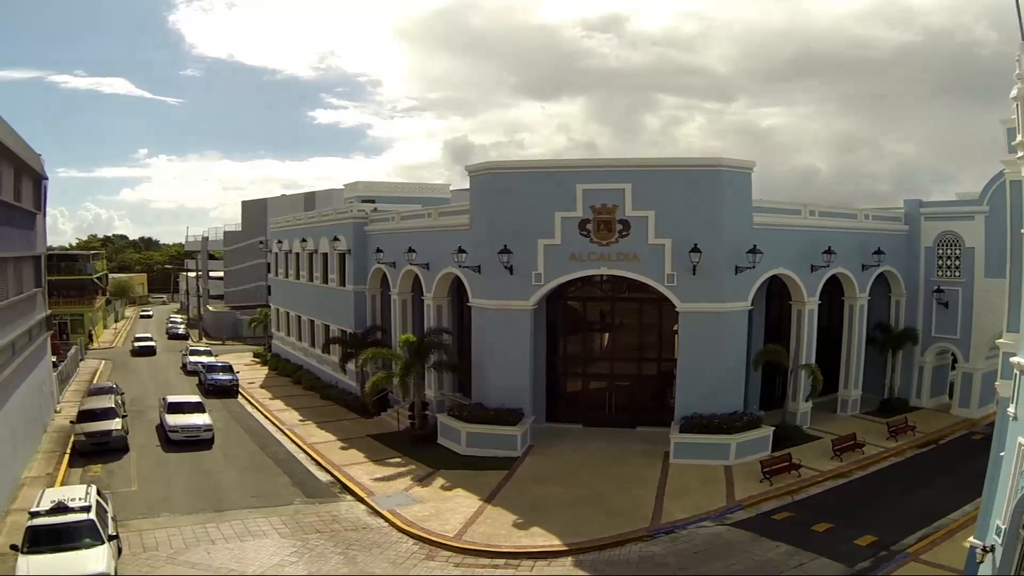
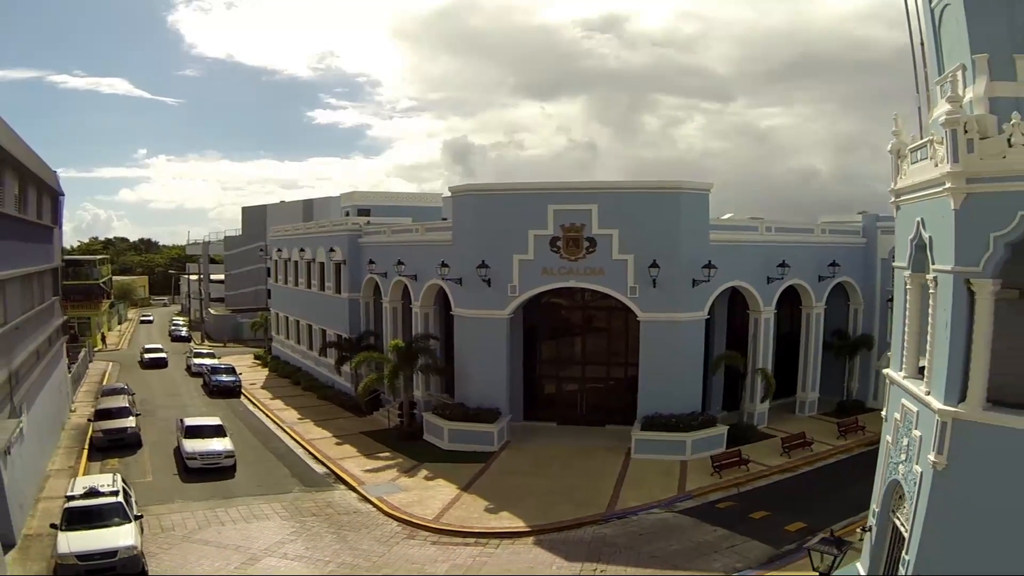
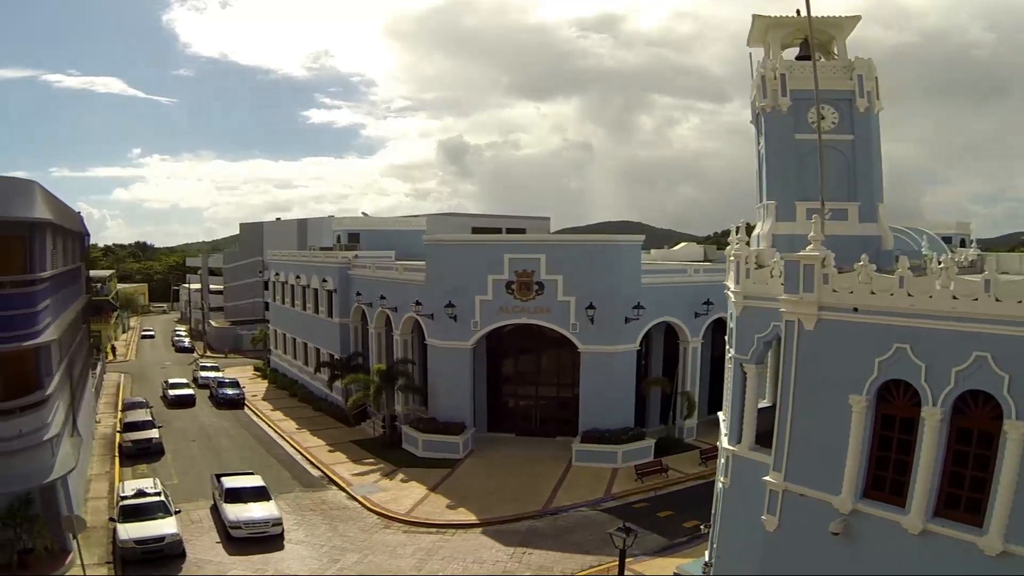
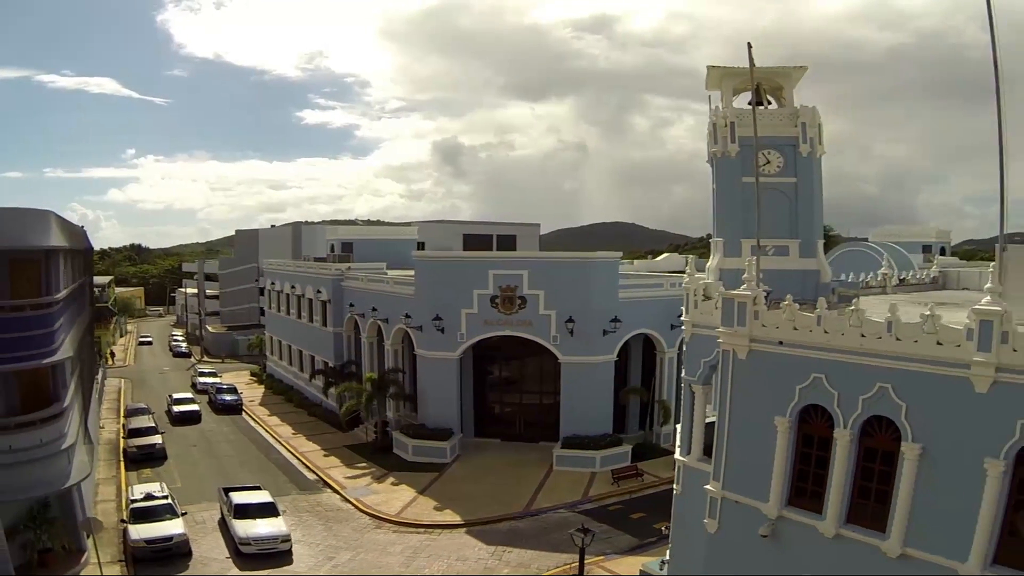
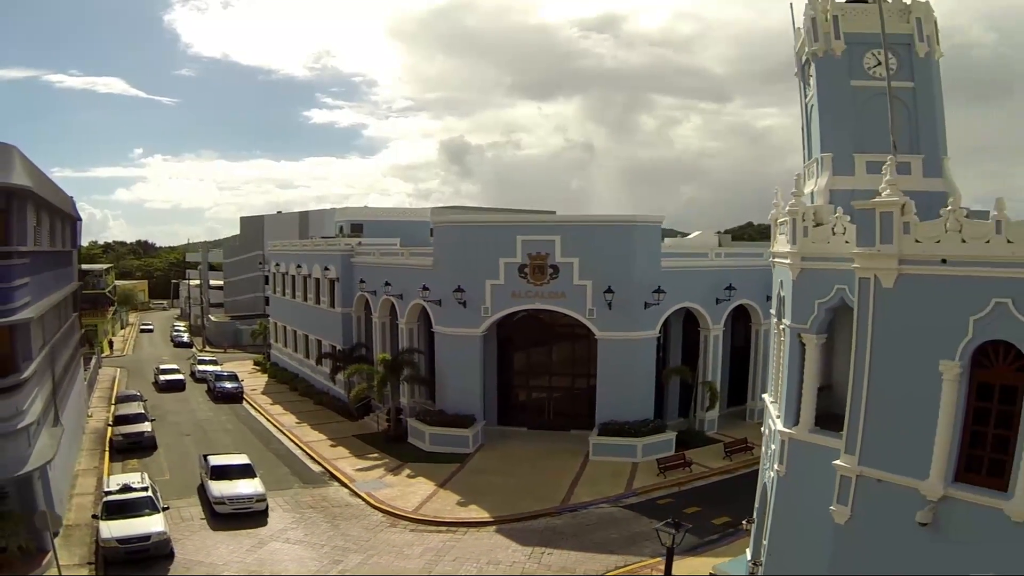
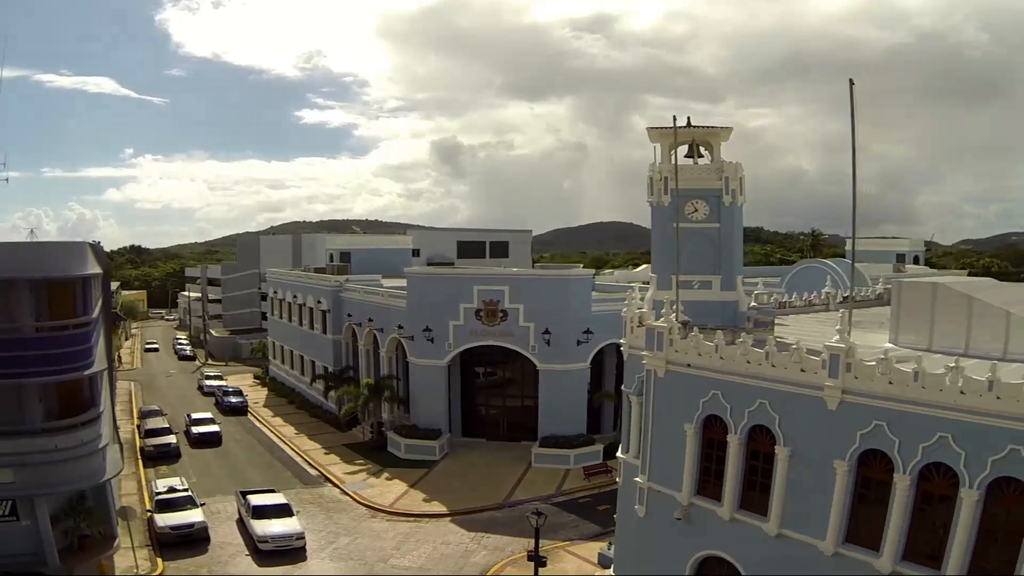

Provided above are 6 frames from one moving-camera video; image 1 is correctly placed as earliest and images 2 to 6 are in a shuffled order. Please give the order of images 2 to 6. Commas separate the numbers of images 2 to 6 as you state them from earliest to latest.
2, 5, 3, 4, 6
